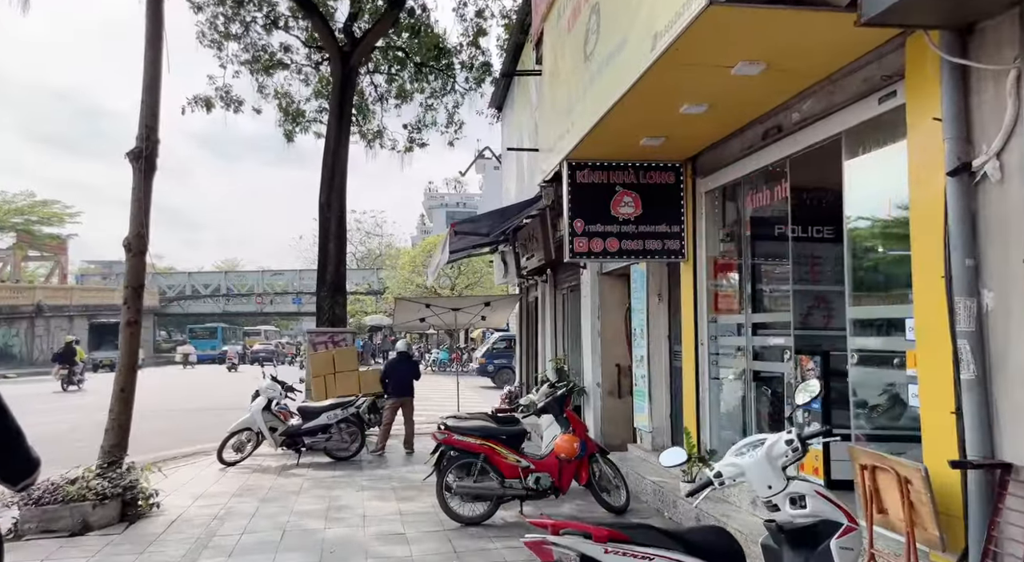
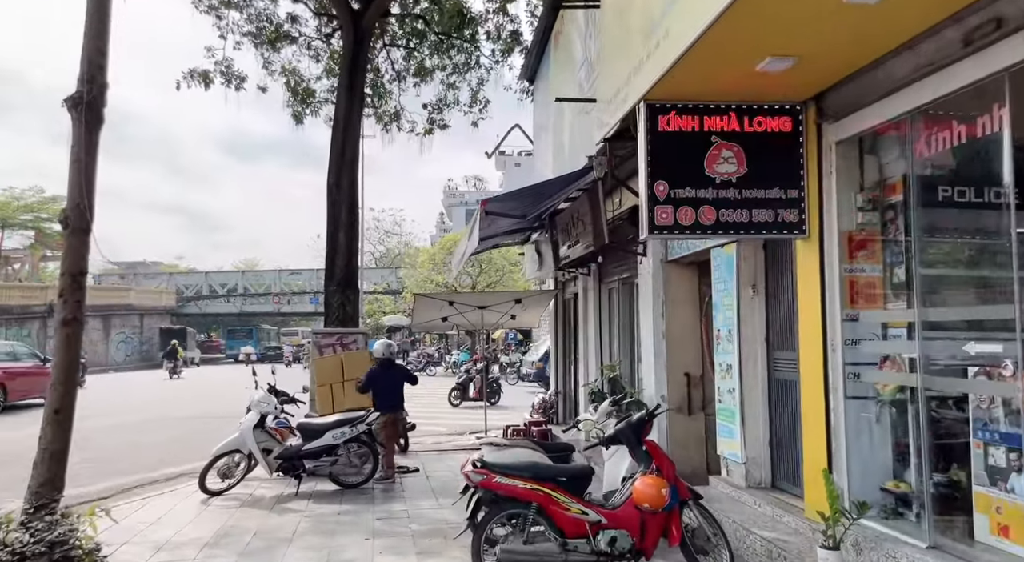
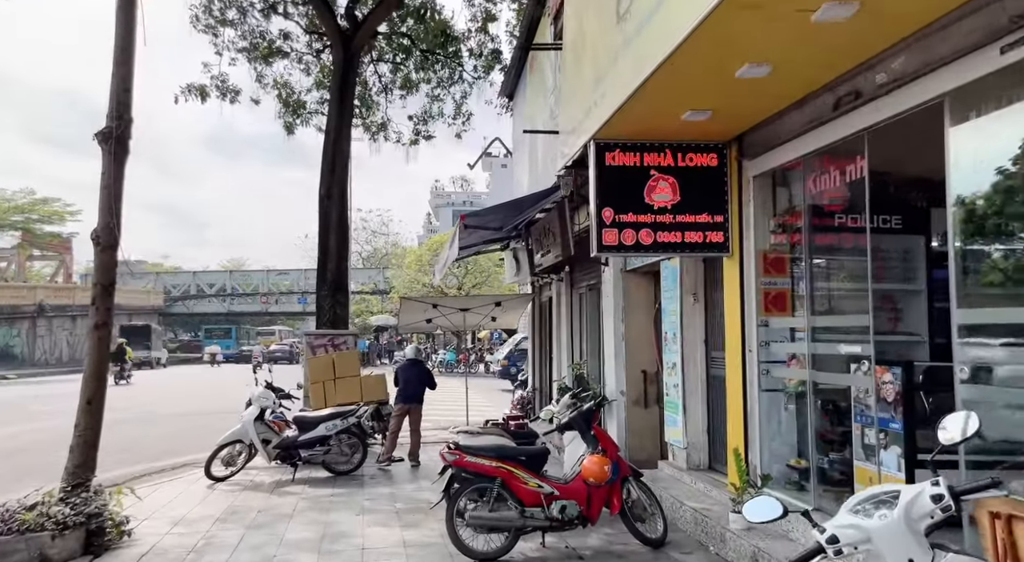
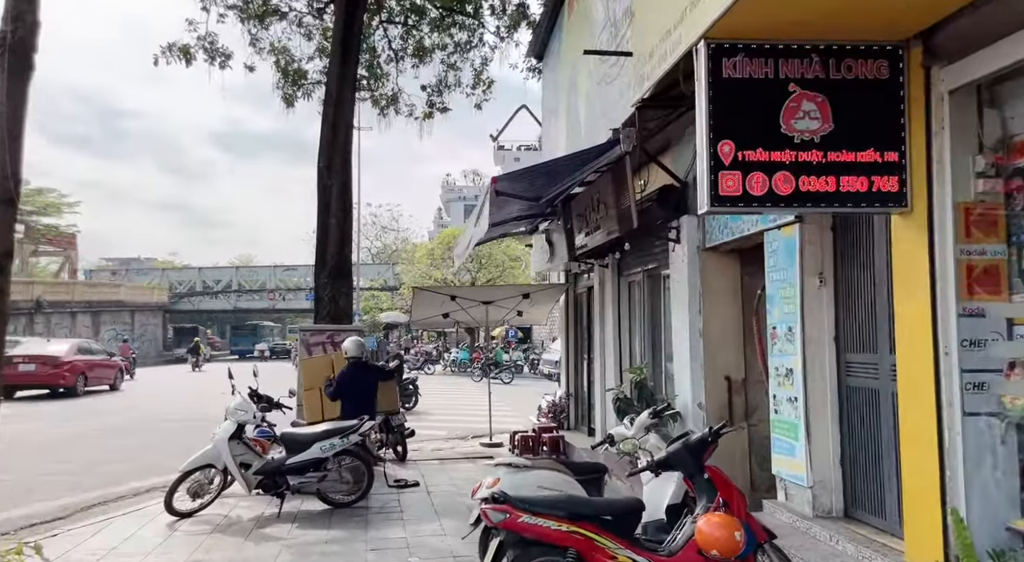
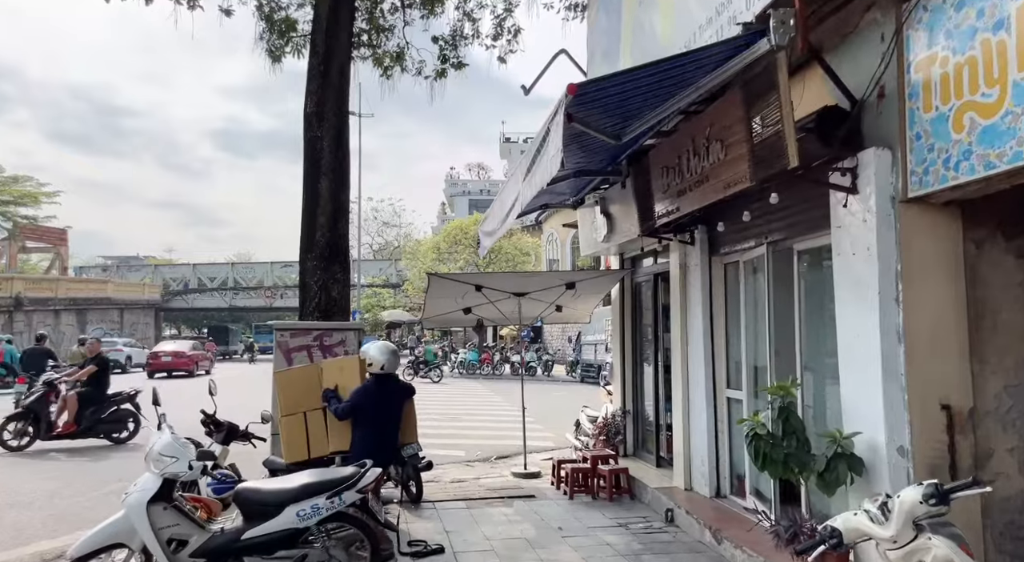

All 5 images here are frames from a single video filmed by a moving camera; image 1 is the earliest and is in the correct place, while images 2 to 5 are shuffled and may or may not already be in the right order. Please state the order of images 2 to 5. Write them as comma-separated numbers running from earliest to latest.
3, 2, 4, 5
